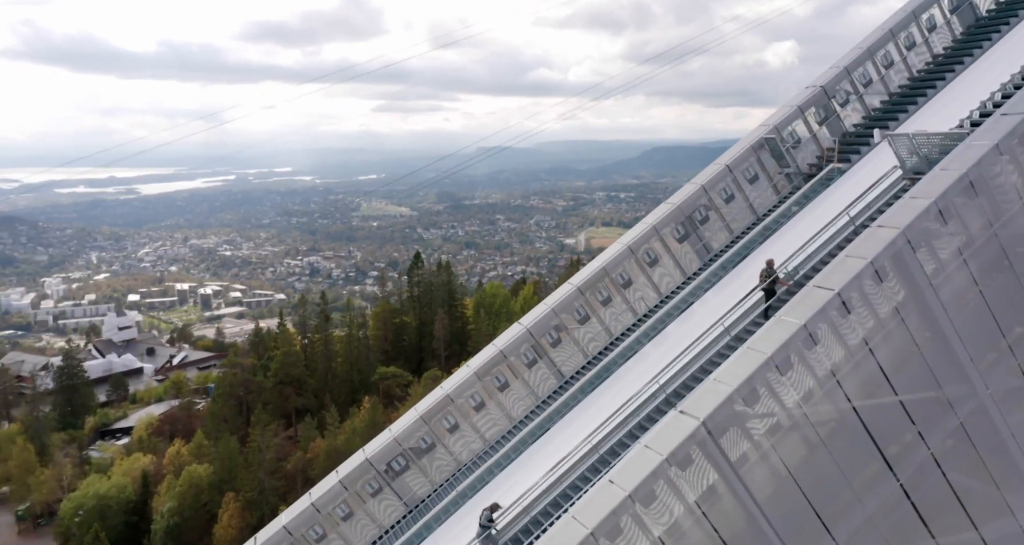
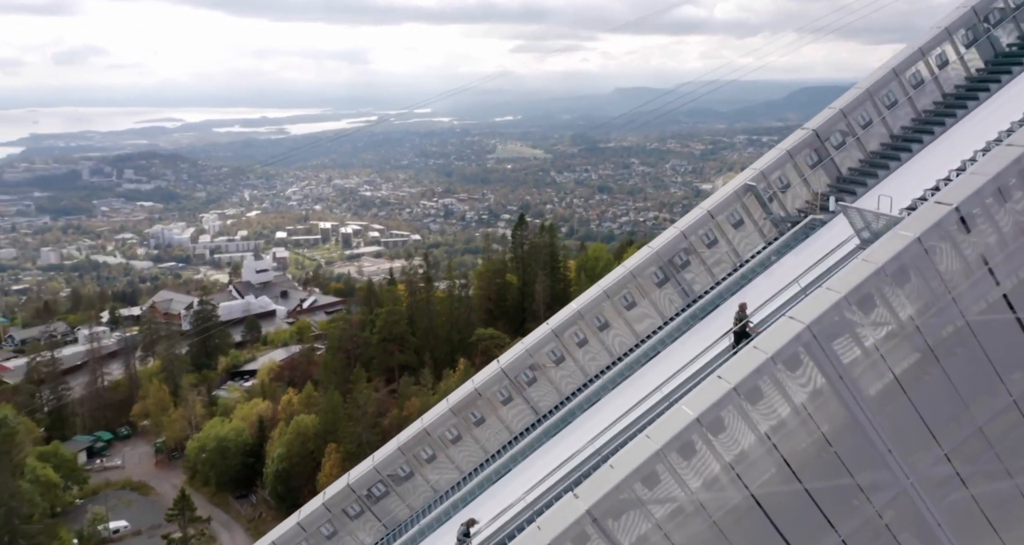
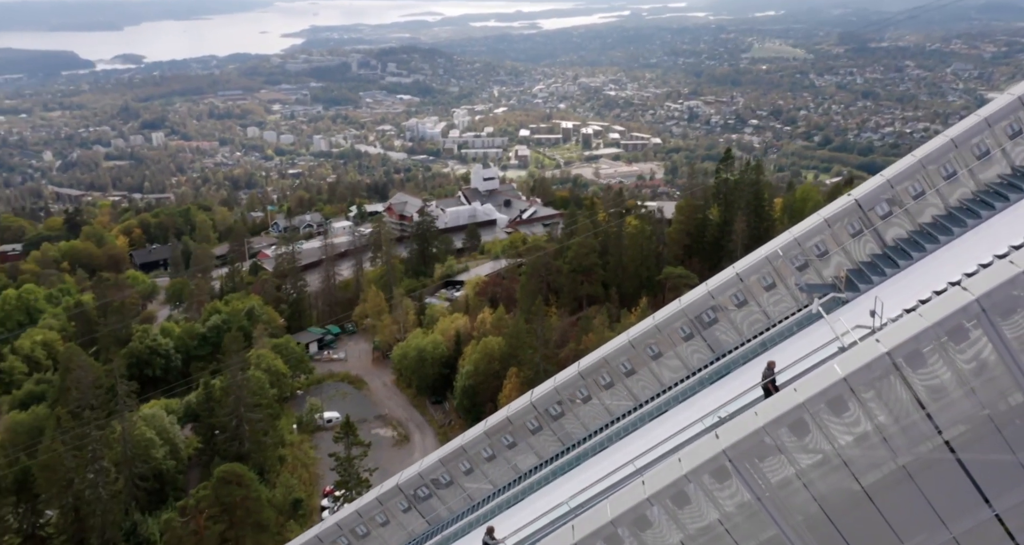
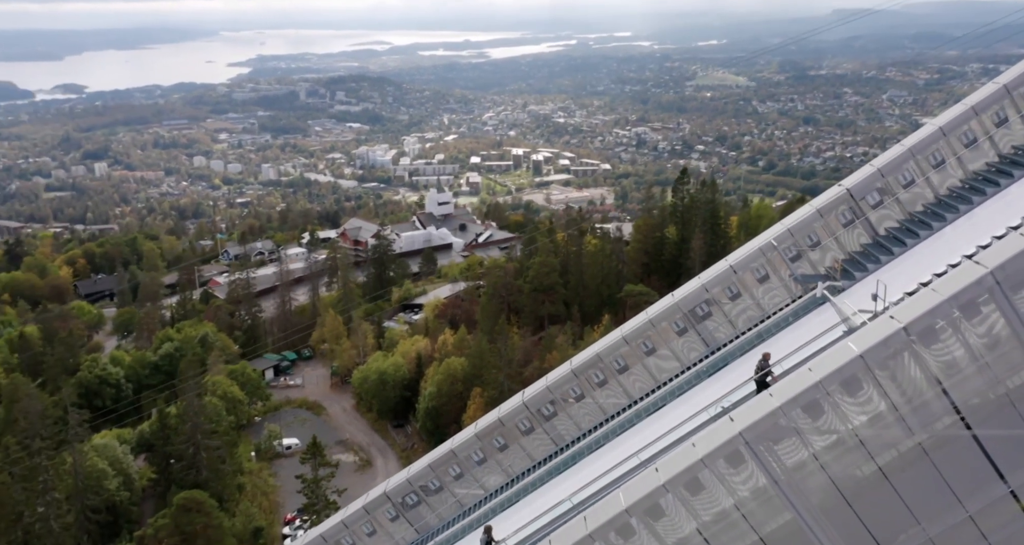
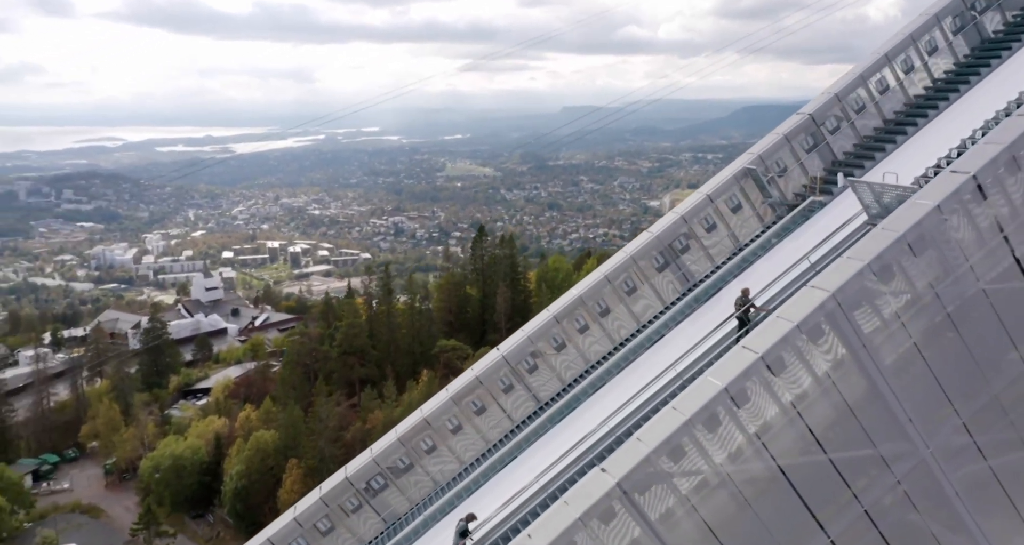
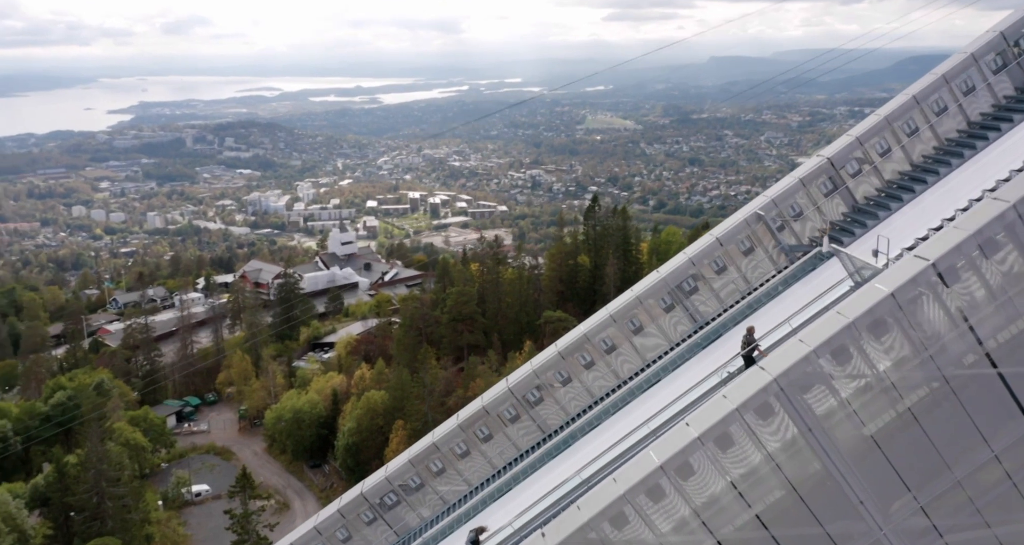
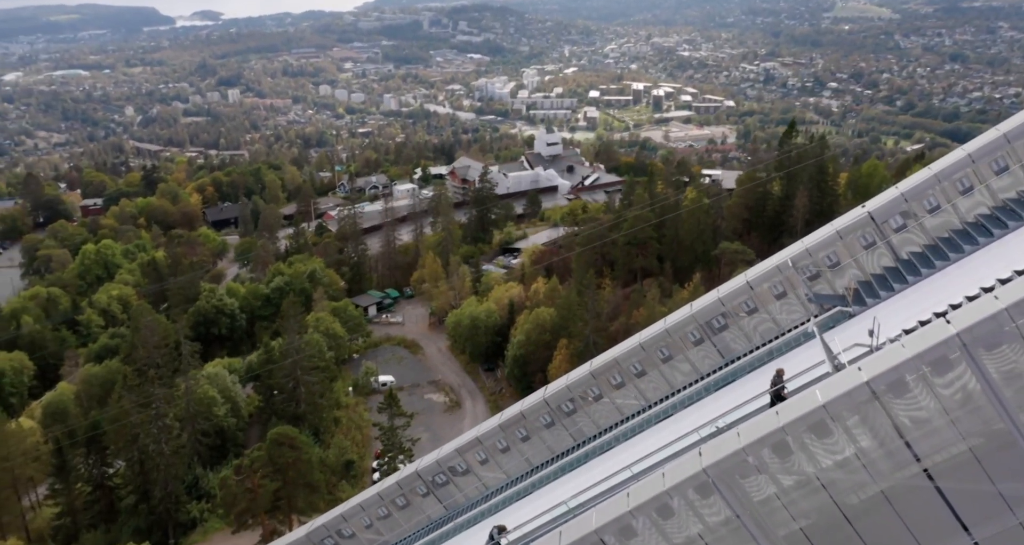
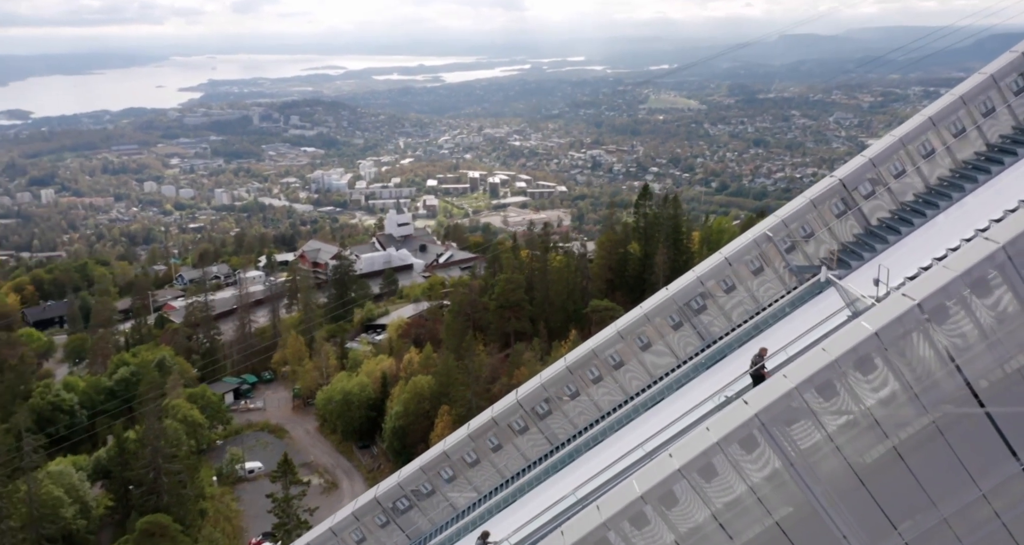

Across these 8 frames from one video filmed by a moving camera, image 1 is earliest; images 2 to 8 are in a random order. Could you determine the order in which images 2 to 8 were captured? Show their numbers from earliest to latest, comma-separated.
5, 2, 6, 8, 4, 3, 7
